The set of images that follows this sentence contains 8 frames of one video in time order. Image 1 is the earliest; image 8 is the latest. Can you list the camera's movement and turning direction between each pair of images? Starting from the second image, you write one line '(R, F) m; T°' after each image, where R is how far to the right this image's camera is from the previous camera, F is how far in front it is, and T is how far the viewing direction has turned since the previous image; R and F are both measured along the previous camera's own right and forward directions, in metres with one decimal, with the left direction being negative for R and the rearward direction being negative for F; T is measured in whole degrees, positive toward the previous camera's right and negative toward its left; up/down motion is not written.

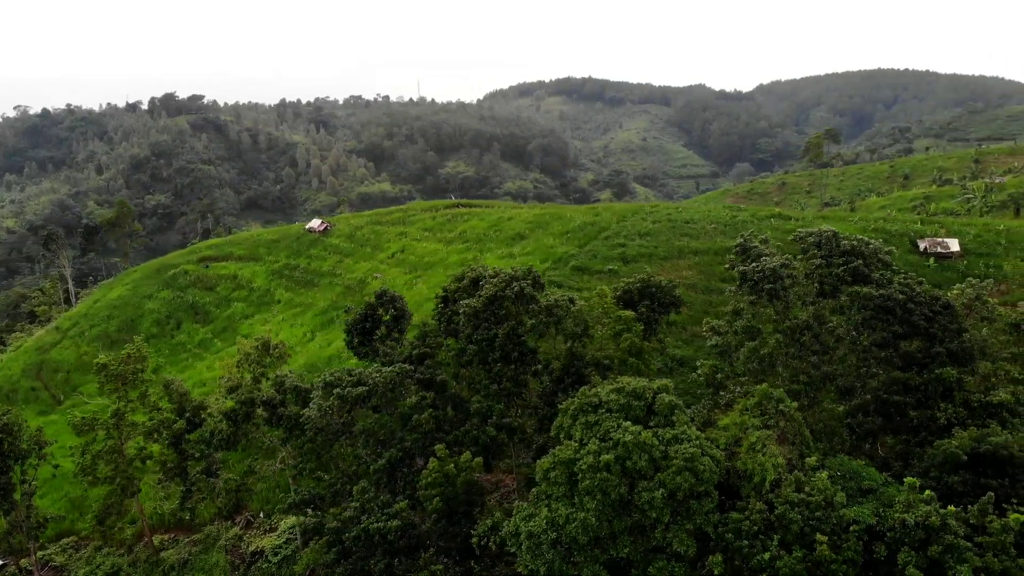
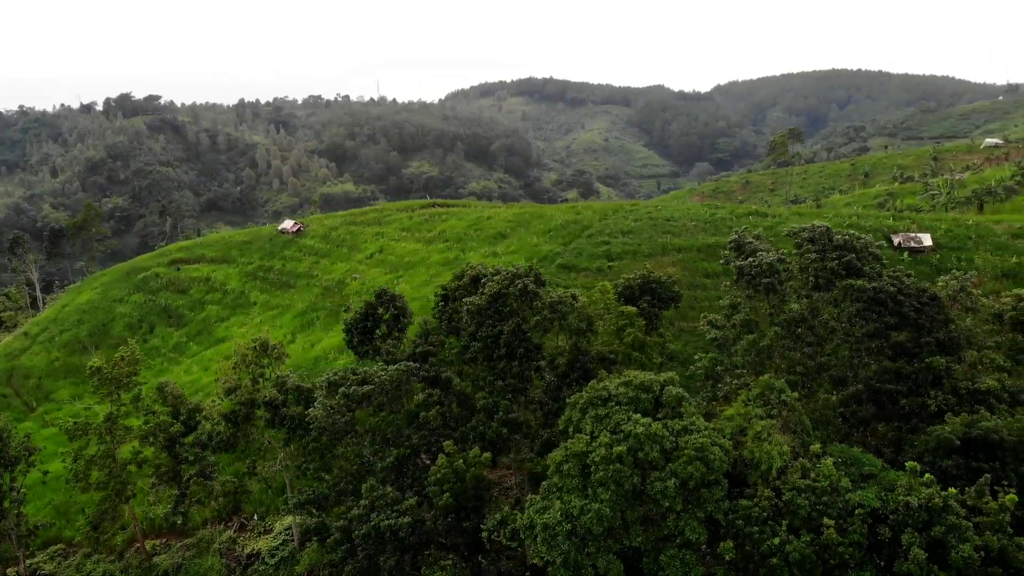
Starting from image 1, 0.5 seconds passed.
(-0.9, 0.0) m; +3°
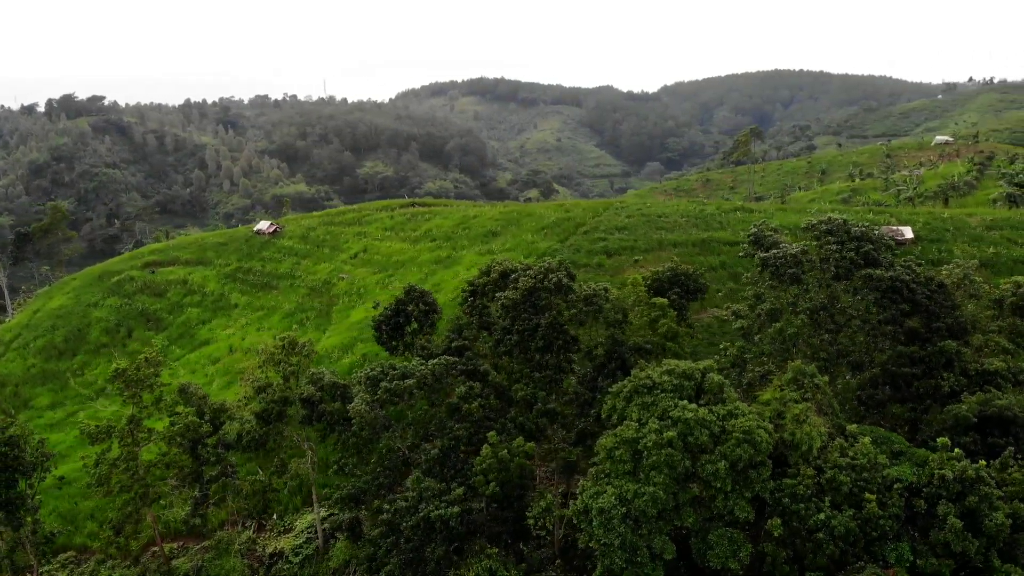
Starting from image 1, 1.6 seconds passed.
(-2.0, -0.2) m; +3°
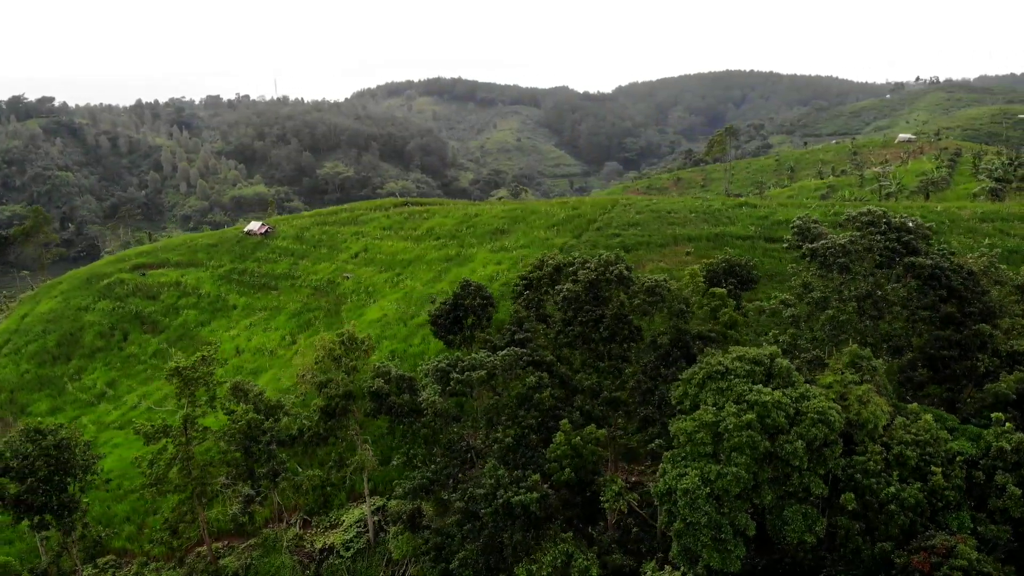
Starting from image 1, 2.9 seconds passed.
(-2.8, -0.4) m; +3°
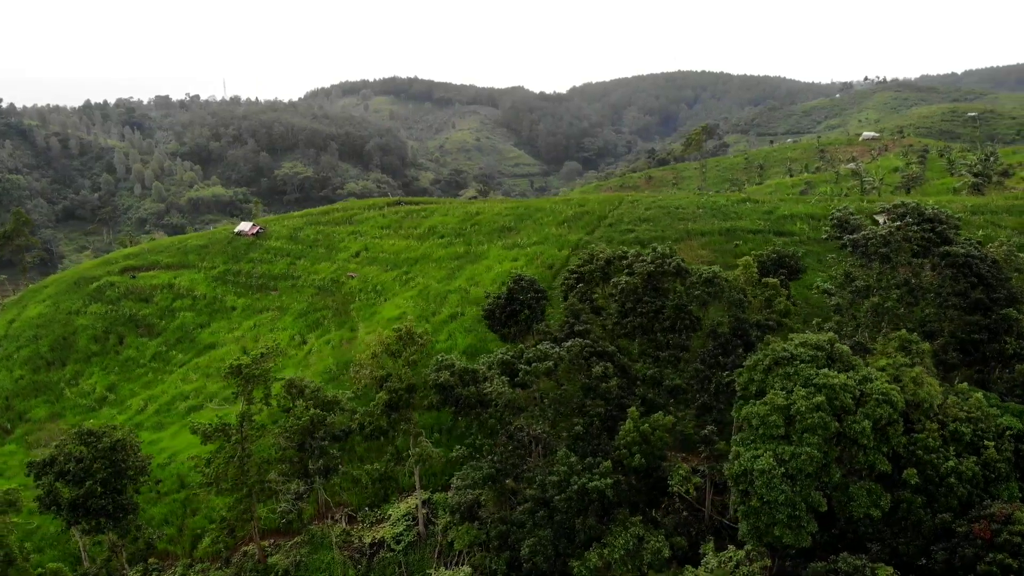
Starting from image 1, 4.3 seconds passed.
(-2.8, -0.4) m; +3°
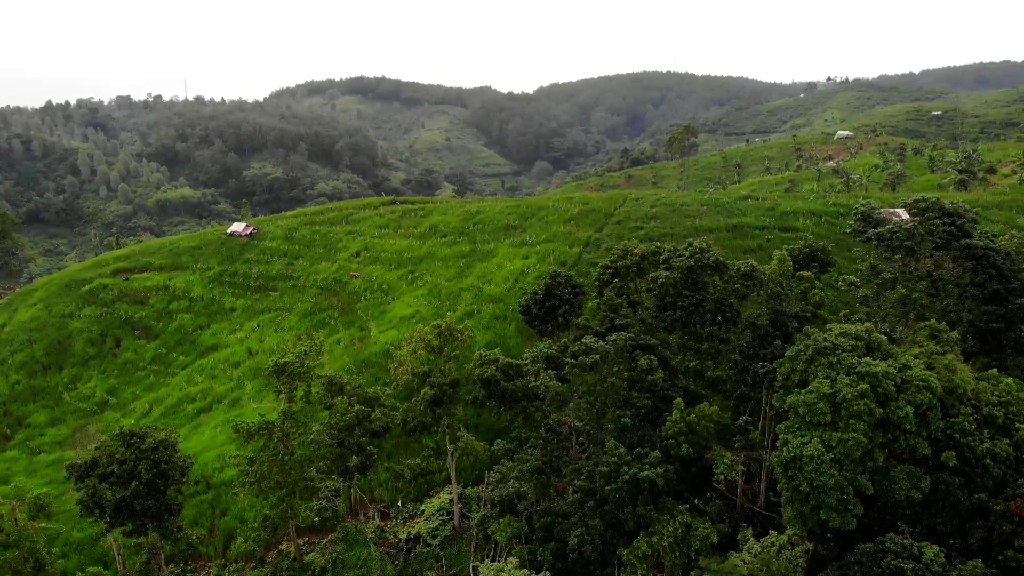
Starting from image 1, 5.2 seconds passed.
(-2.0, -0.3) m; +2°
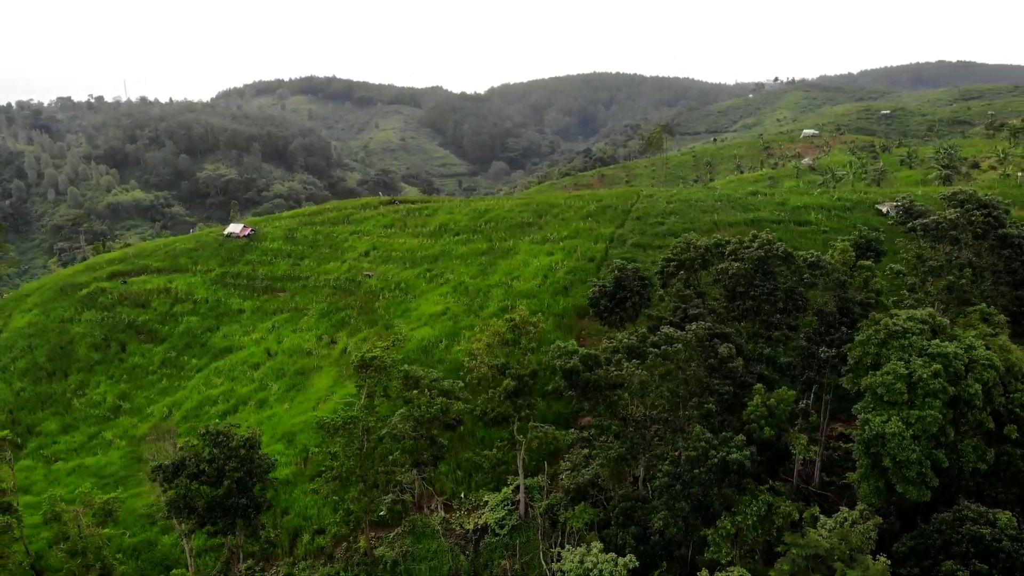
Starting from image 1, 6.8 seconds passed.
(-3.6, -0.5) m; +3°
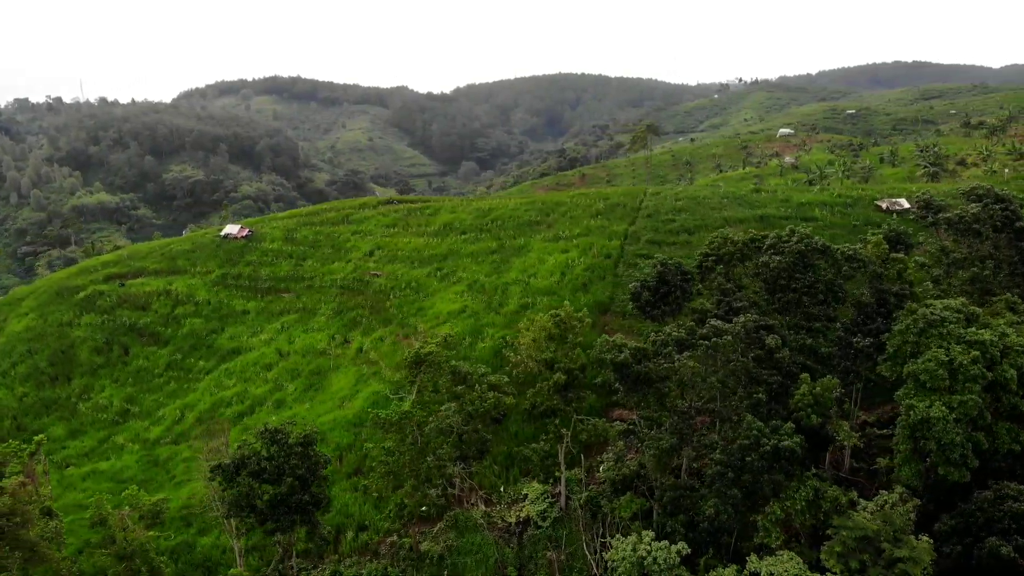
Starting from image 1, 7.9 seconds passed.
(-2.4, -0.4) m; +2°
